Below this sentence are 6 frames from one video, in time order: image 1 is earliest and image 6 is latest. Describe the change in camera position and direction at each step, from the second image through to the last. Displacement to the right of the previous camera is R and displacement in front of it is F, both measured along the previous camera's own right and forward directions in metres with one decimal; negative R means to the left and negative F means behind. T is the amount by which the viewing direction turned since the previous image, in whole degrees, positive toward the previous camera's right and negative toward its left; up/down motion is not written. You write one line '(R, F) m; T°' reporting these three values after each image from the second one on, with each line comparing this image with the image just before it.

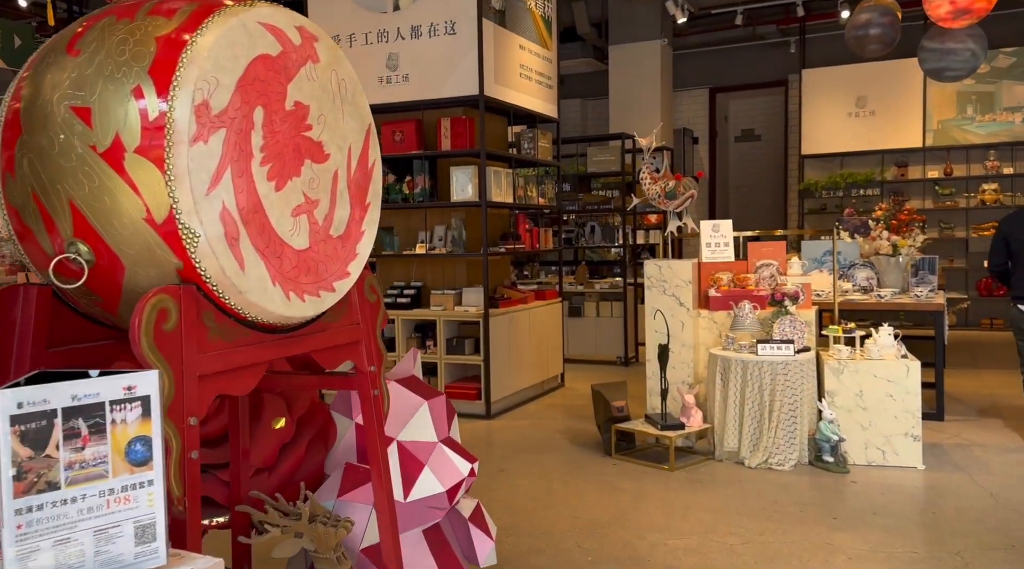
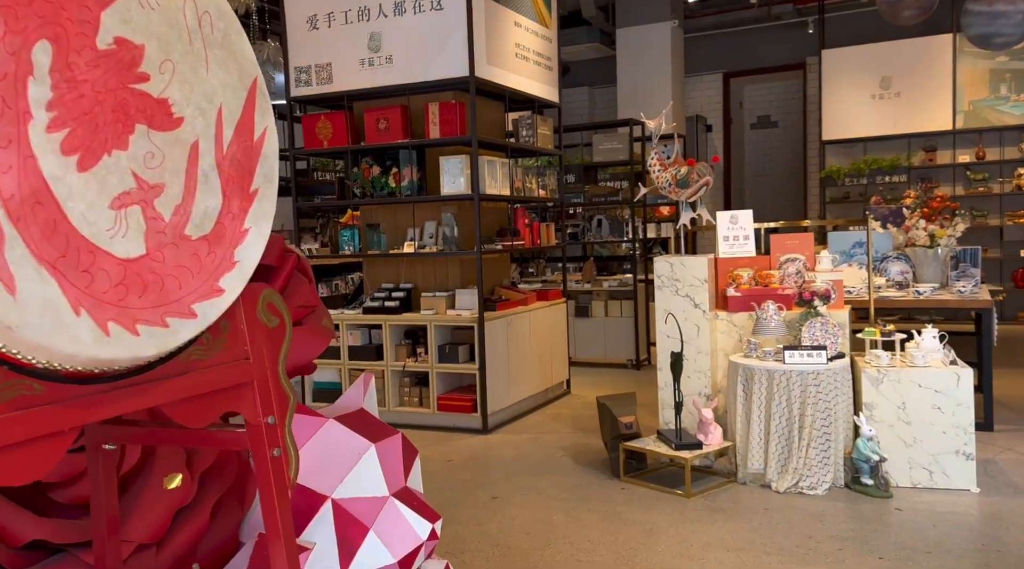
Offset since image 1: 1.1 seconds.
(+0.1, +0.6) m; -1°
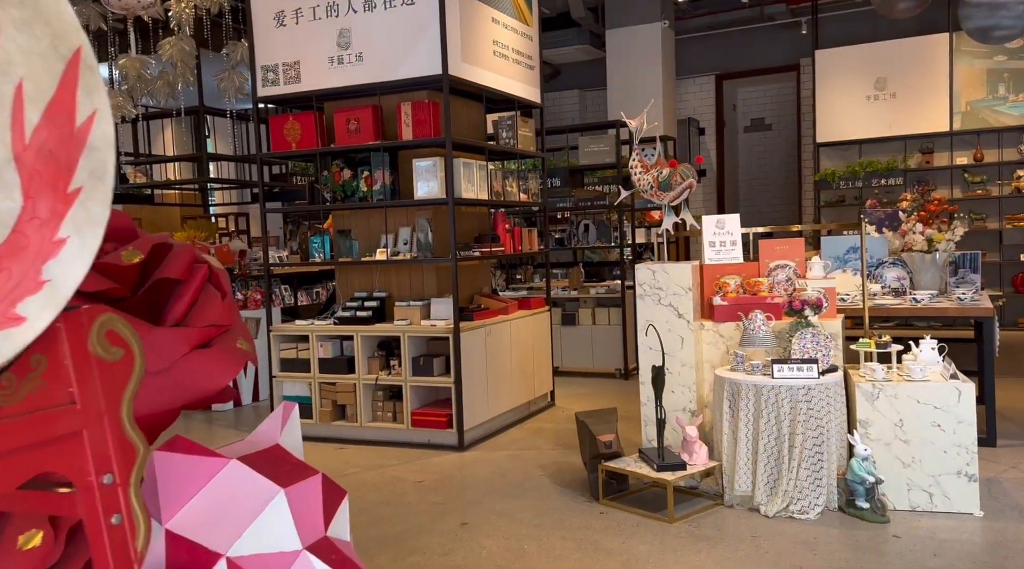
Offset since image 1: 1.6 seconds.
(+0.1, +0.3) m; 0°
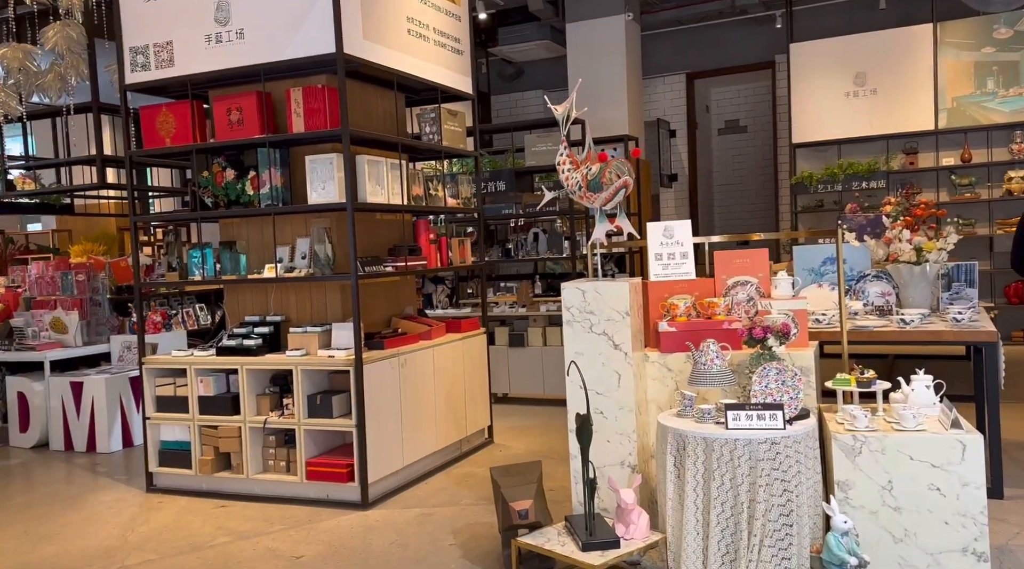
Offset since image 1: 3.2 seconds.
(+0.4, +0.9) m; +1°
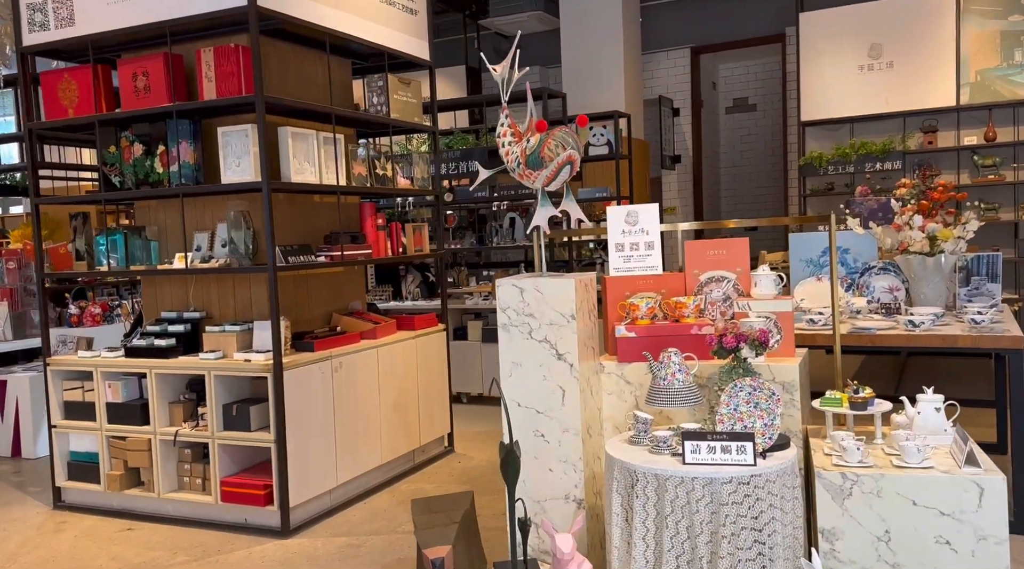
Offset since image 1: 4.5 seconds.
(+0.4, +0.6) m; -1°
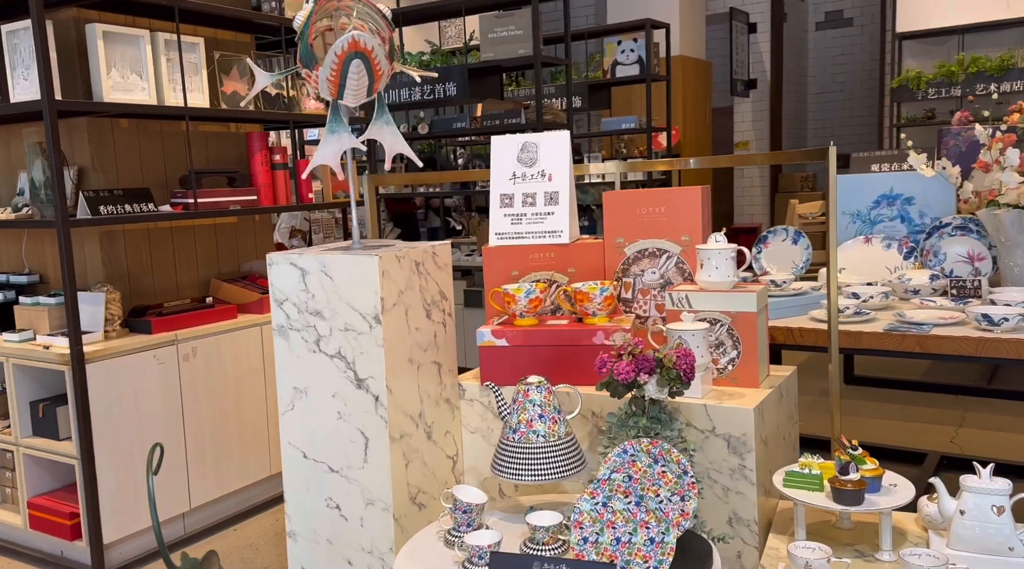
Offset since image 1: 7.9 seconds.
(+0.8, +1.2) m; -7°
